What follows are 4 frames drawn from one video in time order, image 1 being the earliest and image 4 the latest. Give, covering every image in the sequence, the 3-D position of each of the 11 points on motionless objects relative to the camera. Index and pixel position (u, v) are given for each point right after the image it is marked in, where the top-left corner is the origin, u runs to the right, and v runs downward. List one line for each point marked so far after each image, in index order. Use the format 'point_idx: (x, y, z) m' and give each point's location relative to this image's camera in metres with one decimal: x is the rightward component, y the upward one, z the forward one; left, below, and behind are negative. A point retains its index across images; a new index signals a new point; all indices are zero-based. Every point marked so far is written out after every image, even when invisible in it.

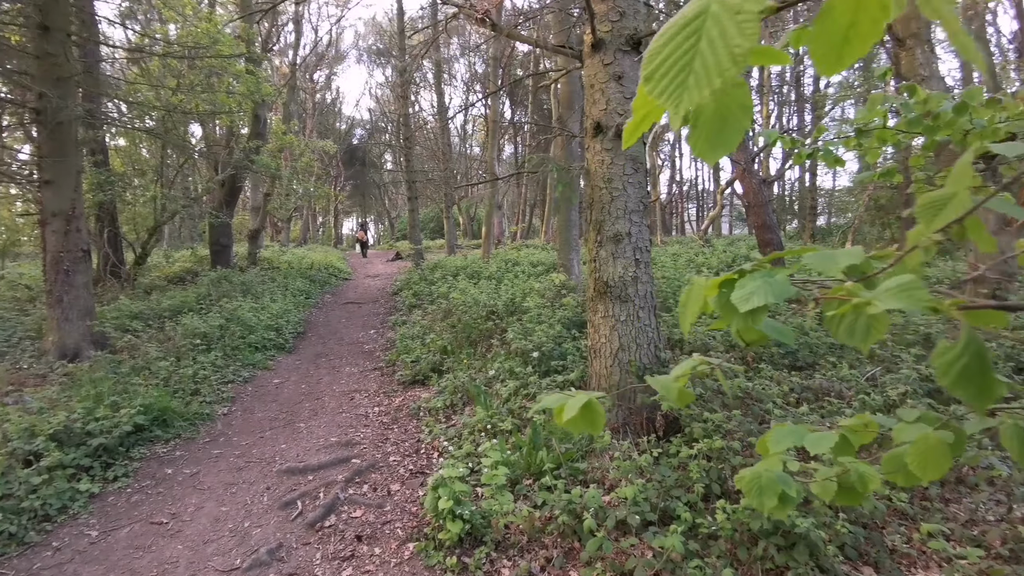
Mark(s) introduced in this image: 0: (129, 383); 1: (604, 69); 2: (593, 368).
0: (-4.5, -1.1, +6.2) m
1: (+0.8, +1.8, +4.5) m
2: (+0.7, -0.7, +4.7) m
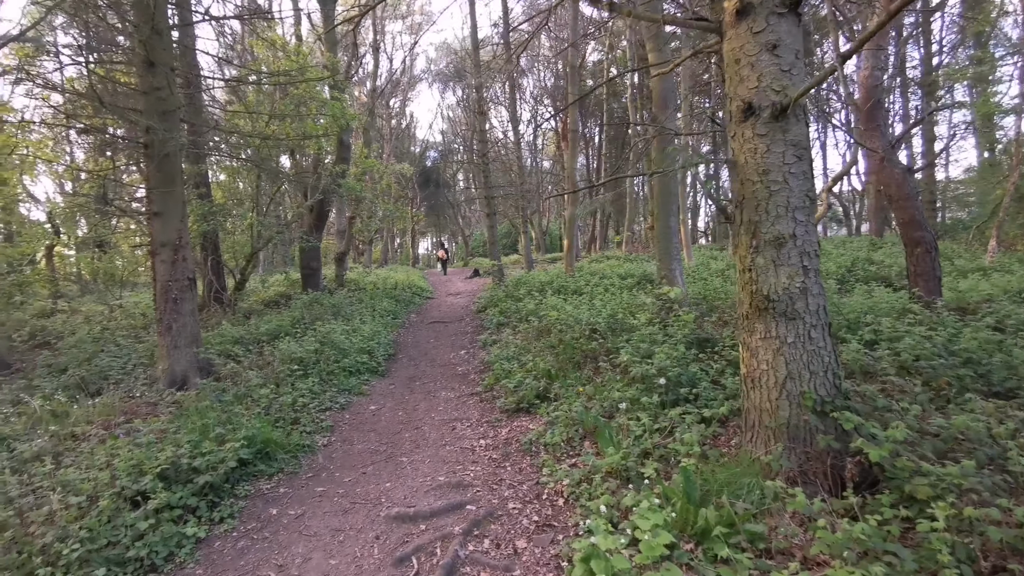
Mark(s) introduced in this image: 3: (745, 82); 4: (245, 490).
0: (-3.2, -1.4, +6.1) m
1: (+1.7, +1.7, +3.7) m
2: (+1.7, -0.8, +3.9) m
3: (+1.7, +1.5, +3.8) m
4: (-2.5, -1.9, +4.9) m
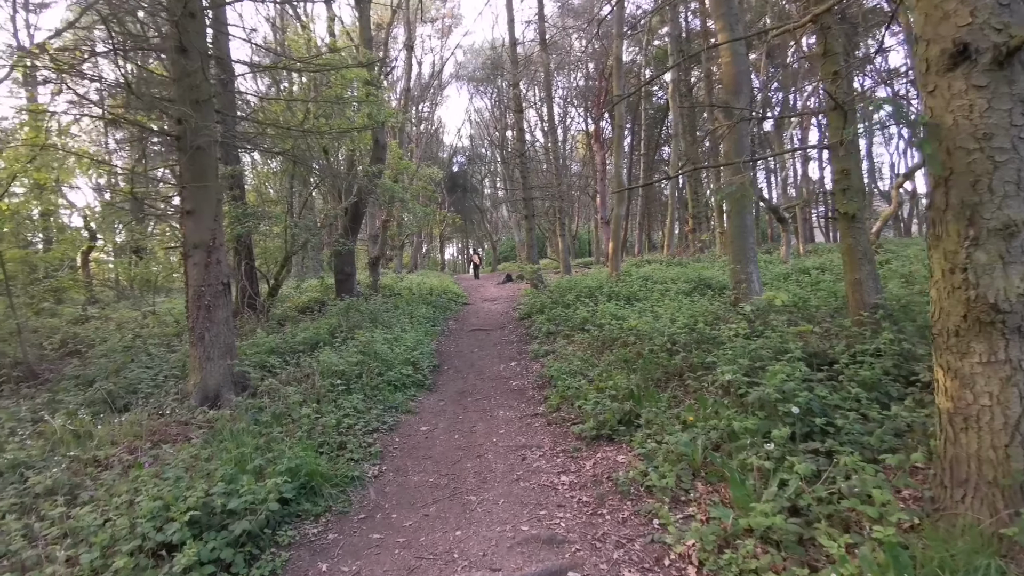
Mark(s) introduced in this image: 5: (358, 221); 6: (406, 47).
0: (-2.4, -1.5, +5.3) m
1: (+2.4, +1.7, +2.7) m
2: (+2.4, -0.9, +2.8) m
3: (+2.3, +1.4, +2.8) m
4: (-1.7, -1.9, +4.1) m
5: (-4.2, +1.9, +14.7) m
6: (-3.7, +8.9, +19.4) m
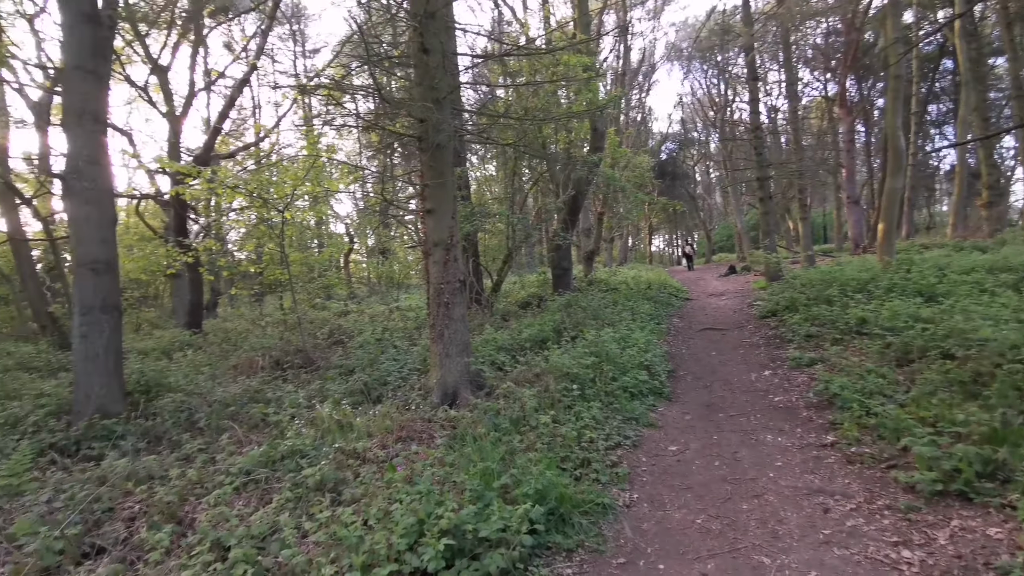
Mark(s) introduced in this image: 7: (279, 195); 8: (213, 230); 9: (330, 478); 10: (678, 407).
0: (0.0, -1.5, +4.9) m
1: (+3.5, +1.7, +0.7) m
2: (+3.6, -0.8, +0.8) m
3: (+3.5, +1.5, +0.8) m
4: (+0.2, -1.9, +3.5) m
5: (+1.7, +2.0, +14.2) m
6: (+3.9, +9.1, +18.3) m
7: (-4.2, +1.7, +9.5) m
8: (-6.3, +1.2, +11.1) m
9: (-1.5, -1.6, +4.5) m
10: (+2.1, -1.5, +6.8) m
